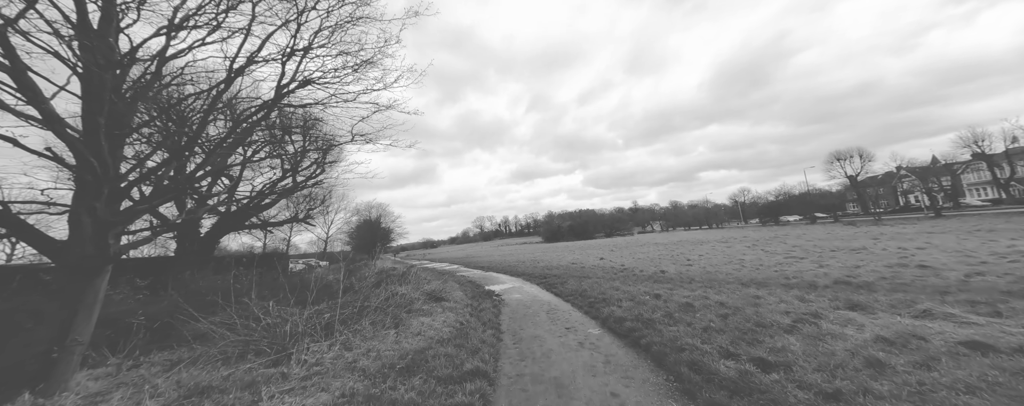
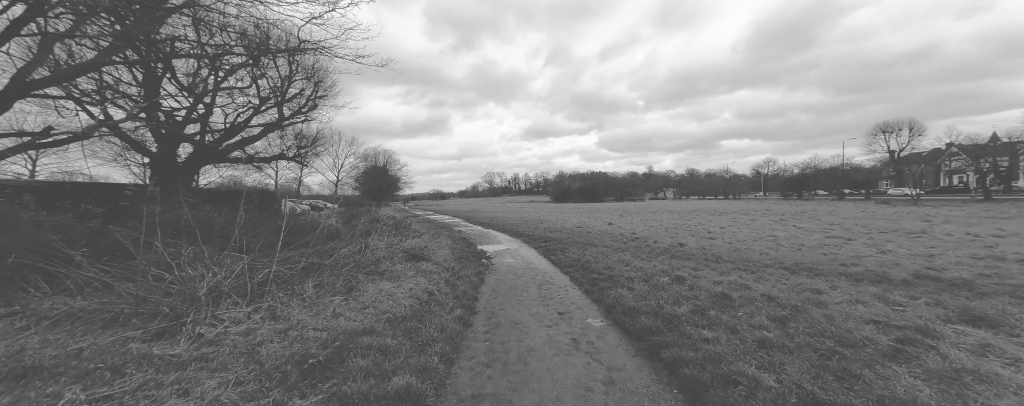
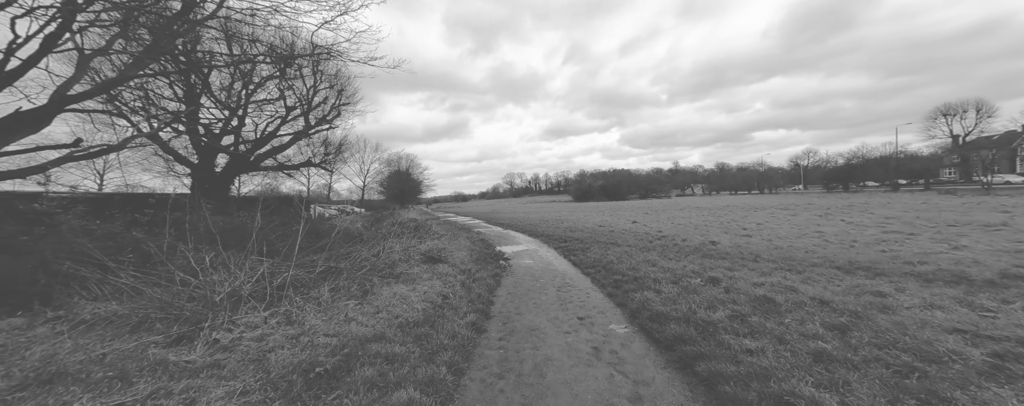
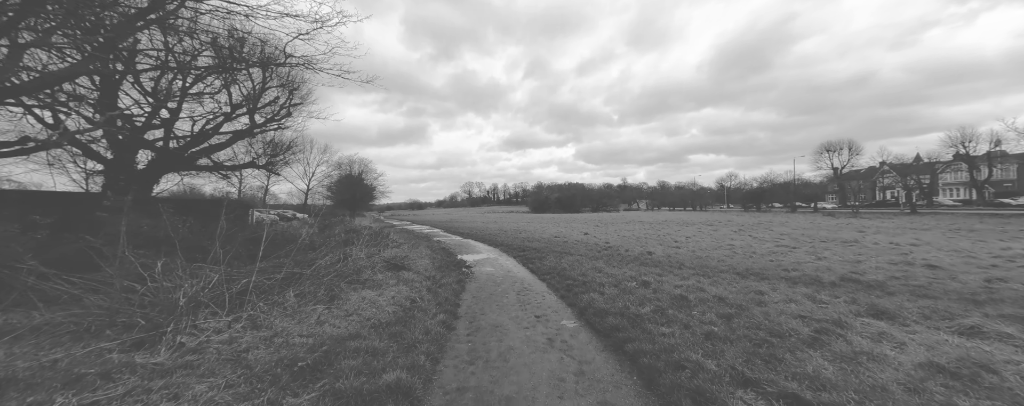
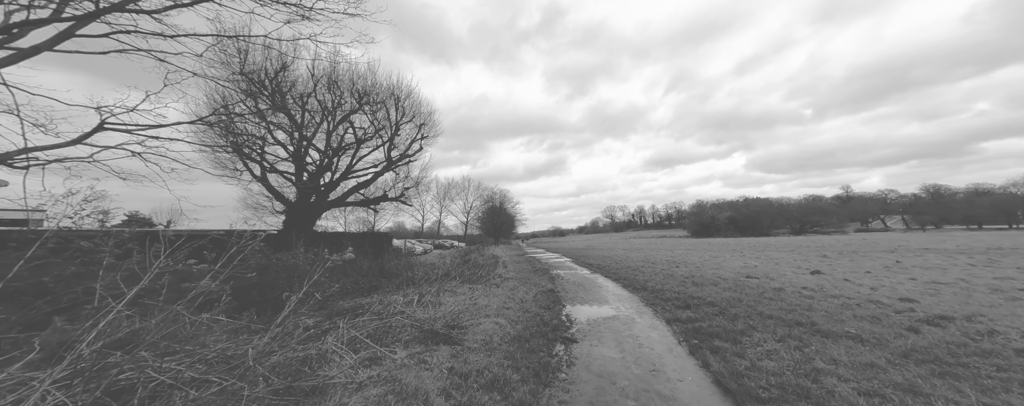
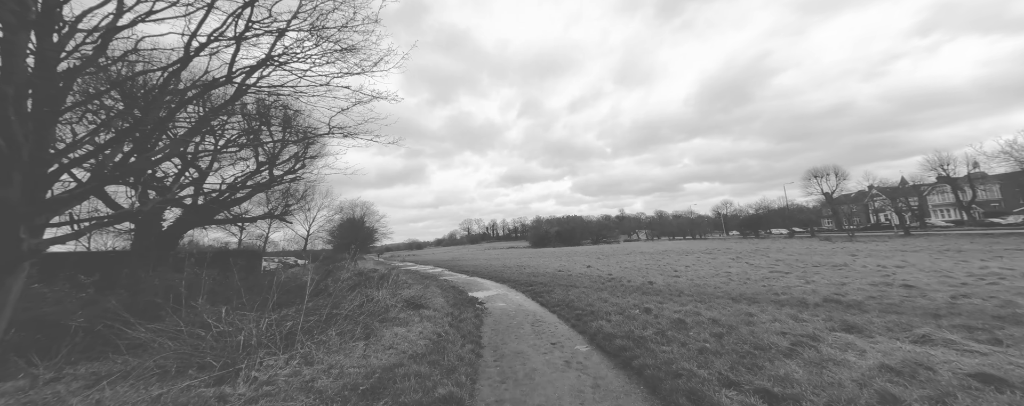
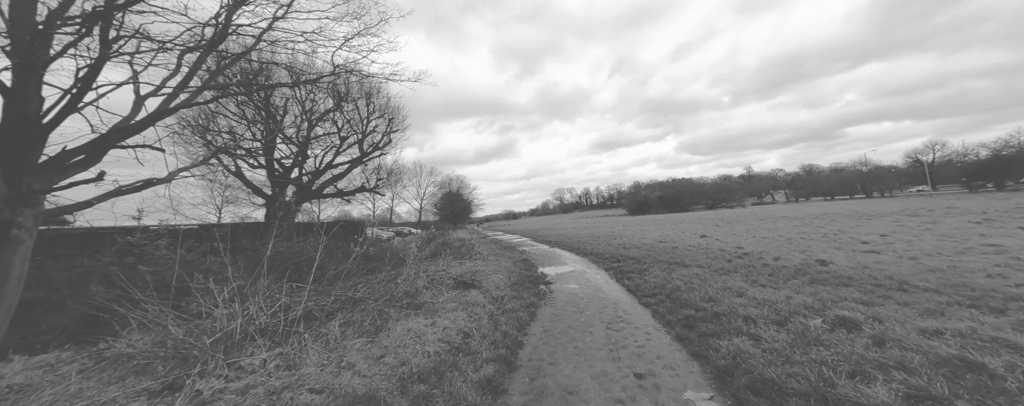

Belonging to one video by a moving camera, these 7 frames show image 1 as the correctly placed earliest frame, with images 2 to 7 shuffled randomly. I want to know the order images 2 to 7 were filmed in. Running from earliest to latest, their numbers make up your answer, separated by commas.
6, 4, 2, 3, 7, 5
